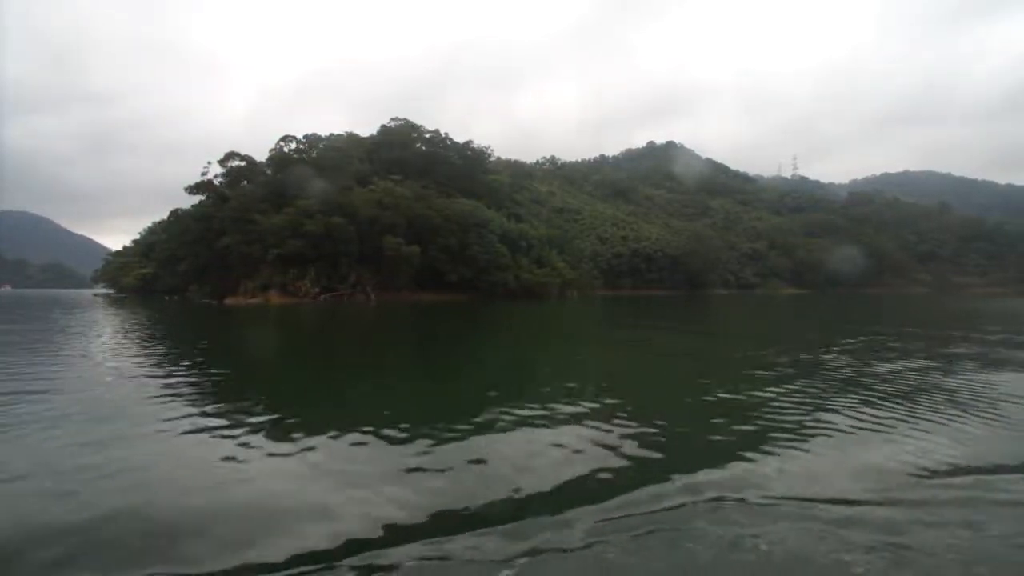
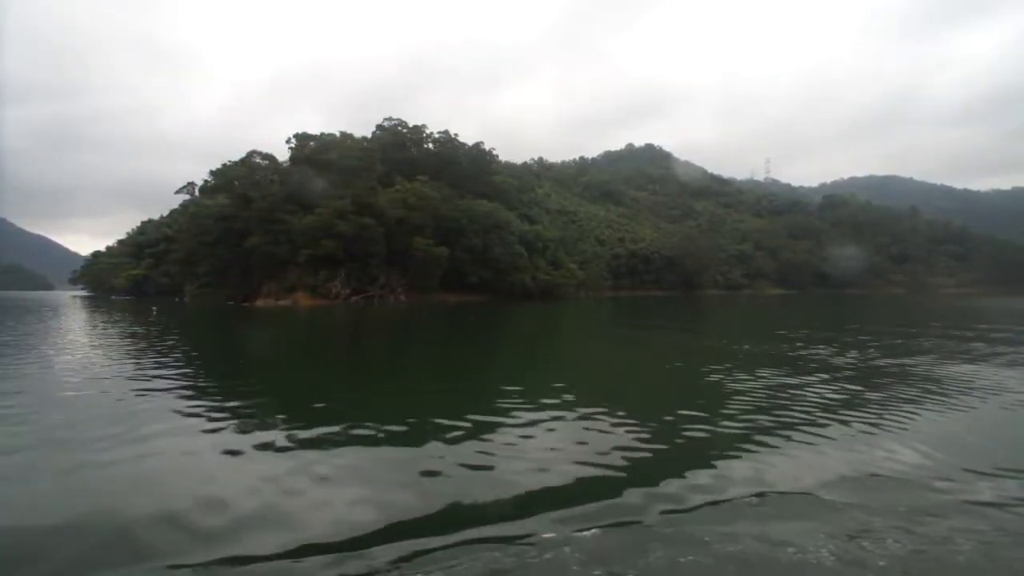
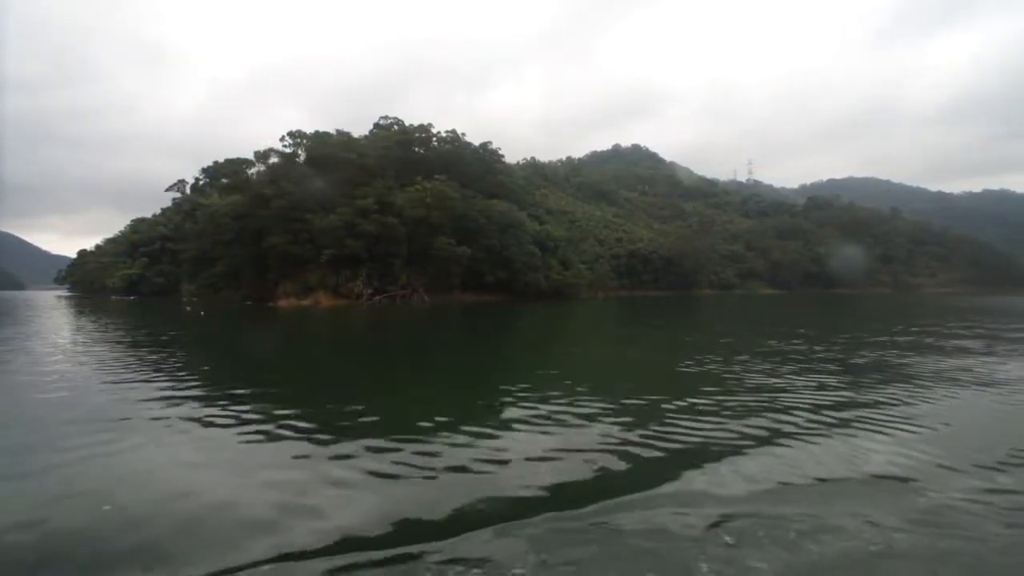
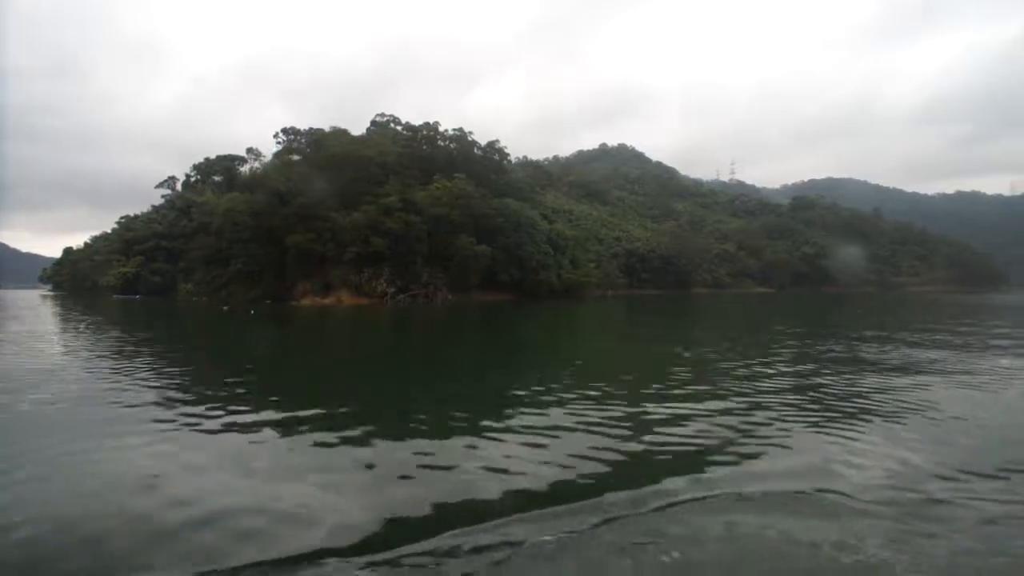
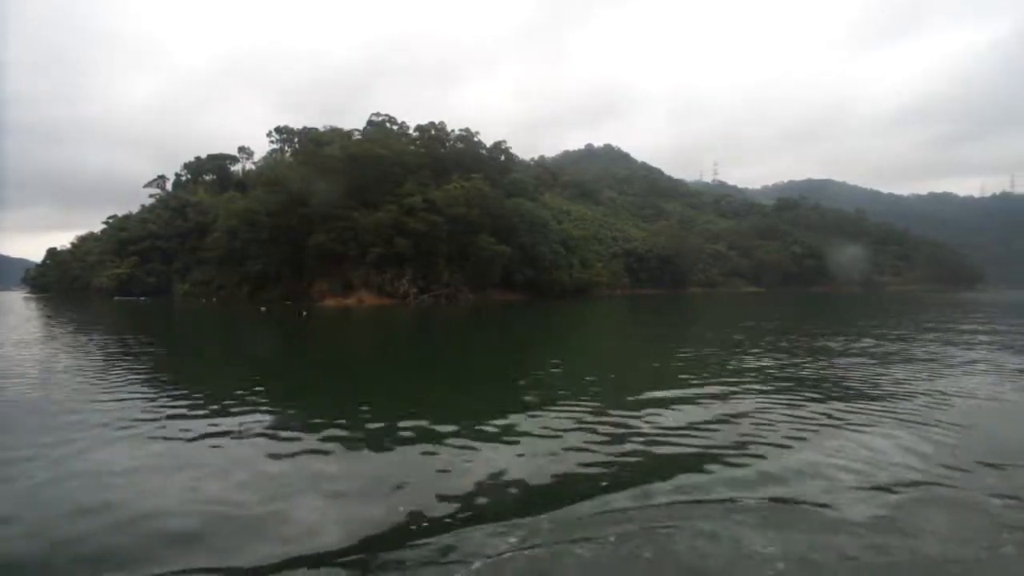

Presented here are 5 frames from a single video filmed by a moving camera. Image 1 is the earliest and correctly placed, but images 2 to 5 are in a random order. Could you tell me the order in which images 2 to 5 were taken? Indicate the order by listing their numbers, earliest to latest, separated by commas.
2, 3, 4, 5
